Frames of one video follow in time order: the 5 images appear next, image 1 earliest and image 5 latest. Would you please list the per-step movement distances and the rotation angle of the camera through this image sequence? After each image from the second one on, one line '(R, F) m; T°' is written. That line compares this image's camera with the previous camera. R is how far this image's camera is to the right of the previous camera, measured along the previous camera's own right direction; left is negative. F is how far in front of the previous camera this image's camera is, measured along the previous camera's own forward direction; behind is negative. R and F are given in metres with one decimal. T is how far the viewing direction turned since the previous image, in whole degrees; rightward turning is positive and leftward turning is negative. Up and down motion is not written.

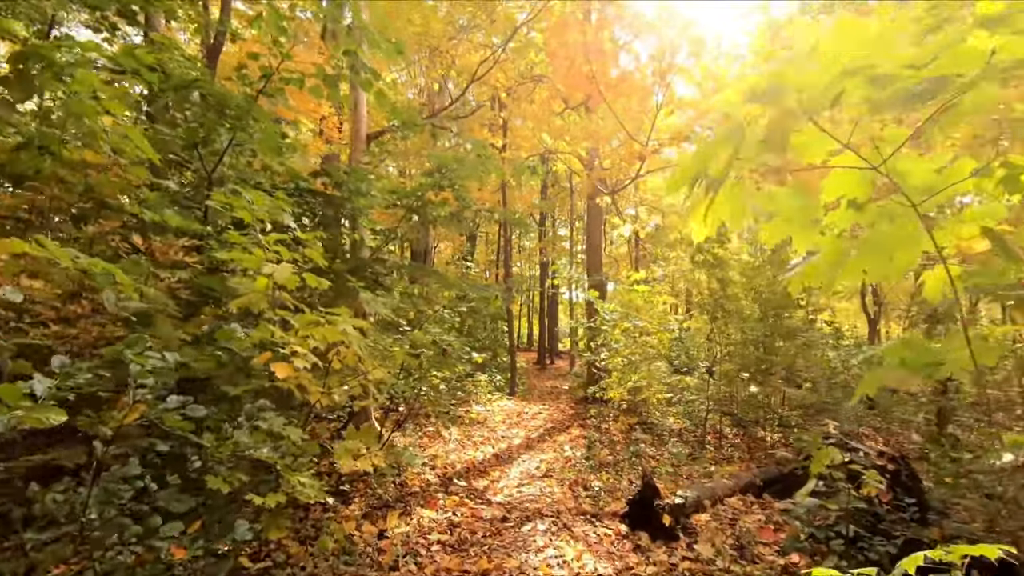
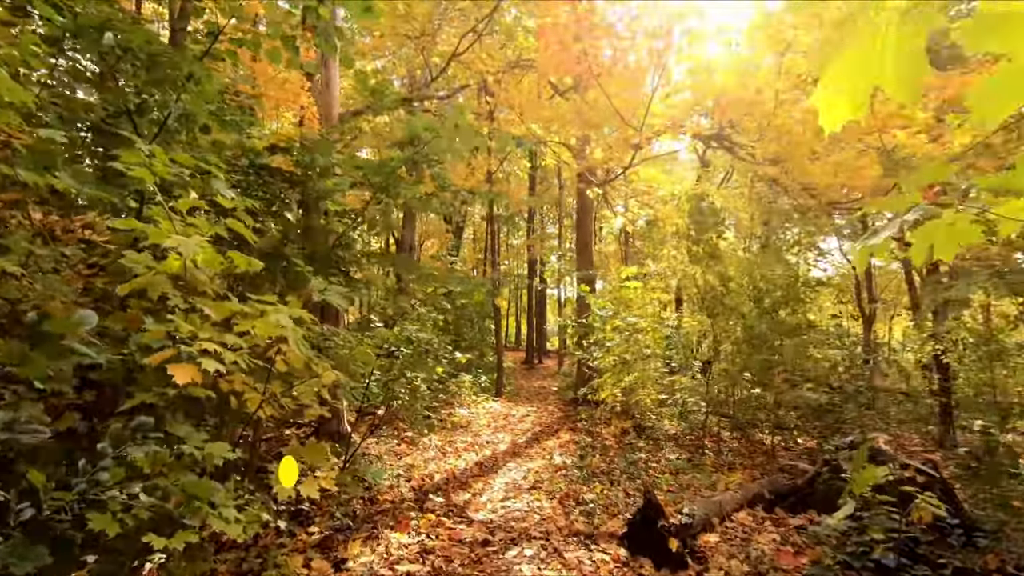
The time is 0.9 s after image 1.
(0.0, +0.4) m; +1°
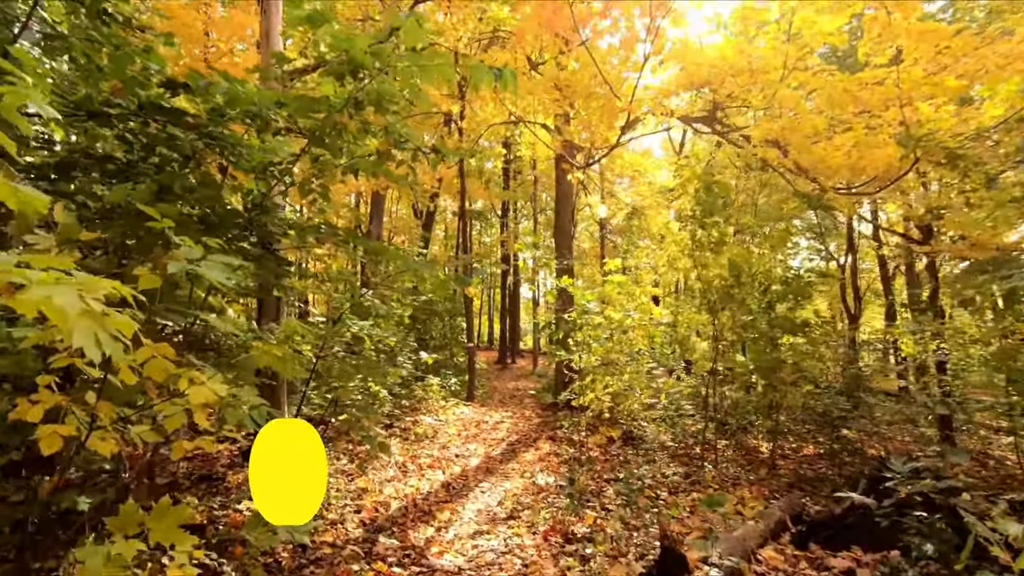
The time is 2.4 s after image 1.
(0.0, +0.8) m; +3°
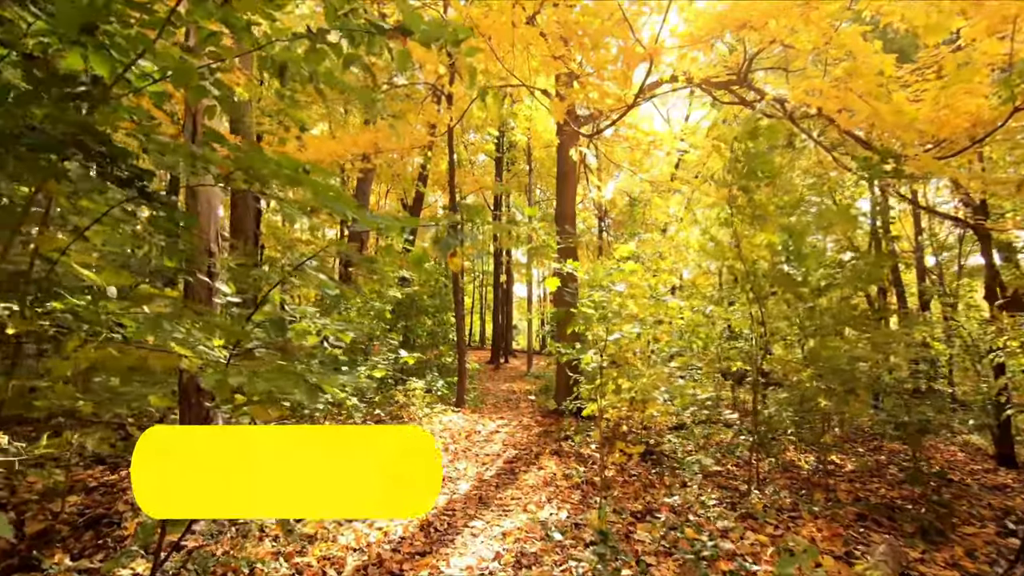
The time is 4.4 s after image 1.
(-0.1, +1.0) m; +1°
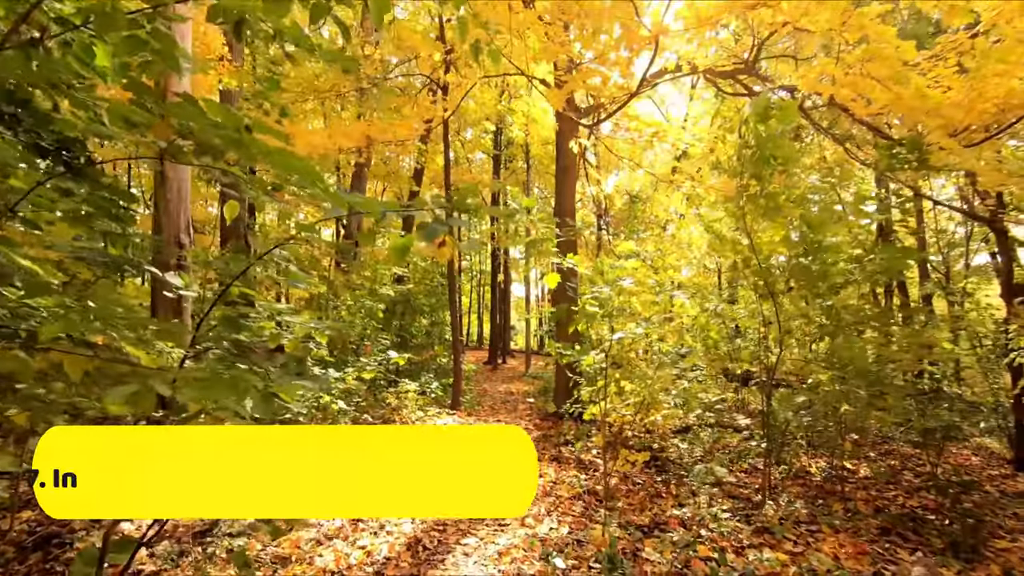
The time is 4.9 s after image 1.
(0.0, +0.3) m; 0°
